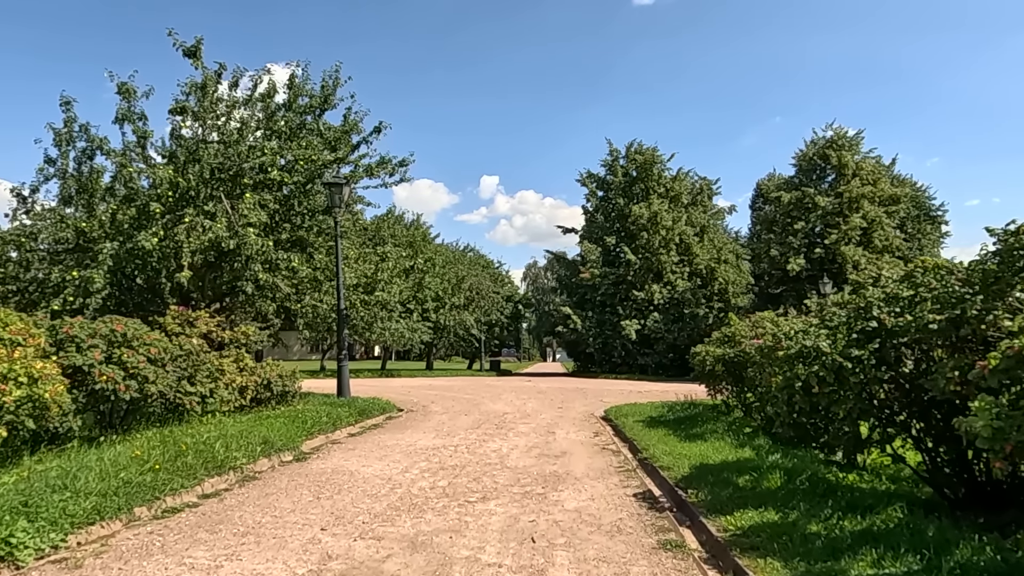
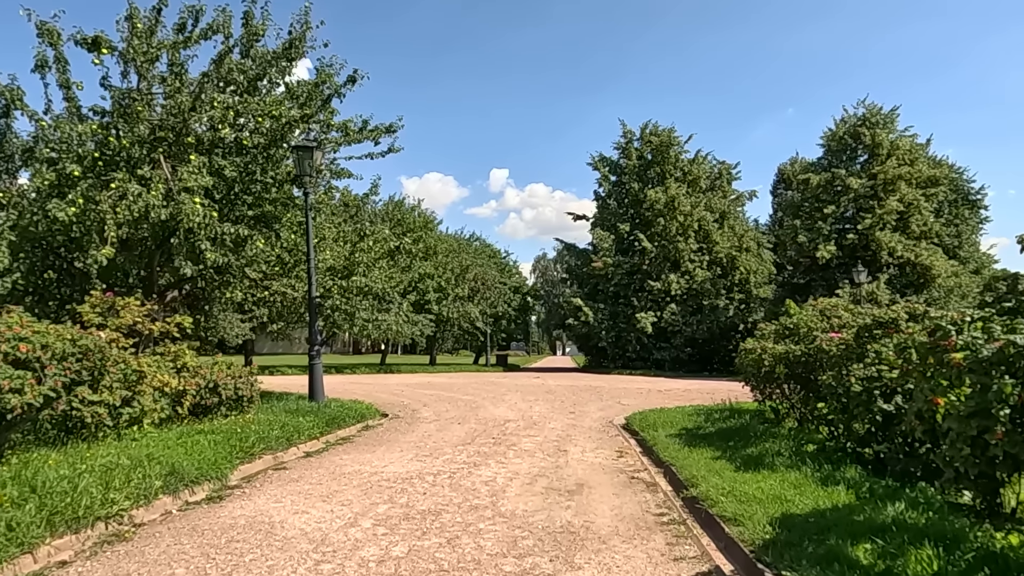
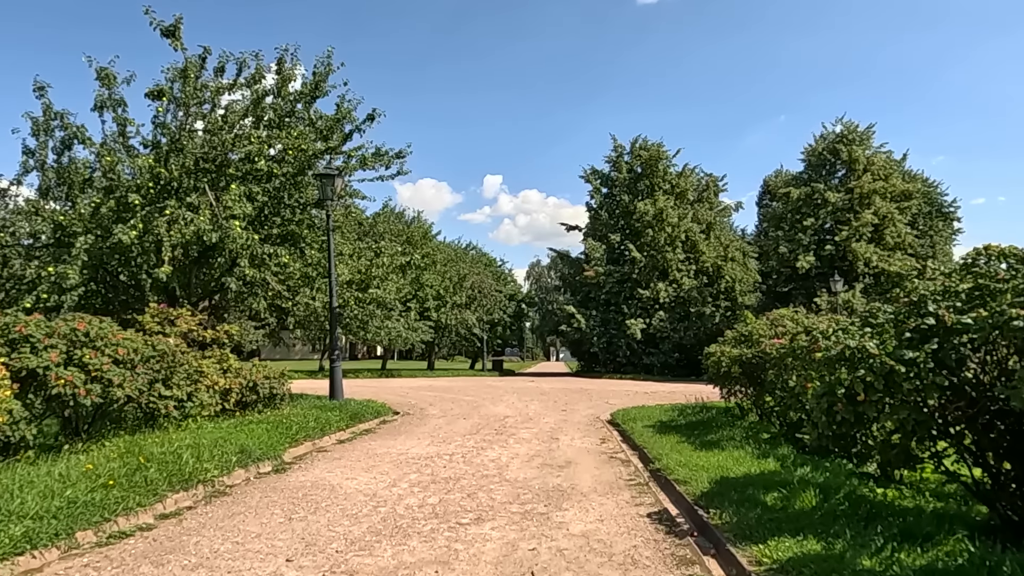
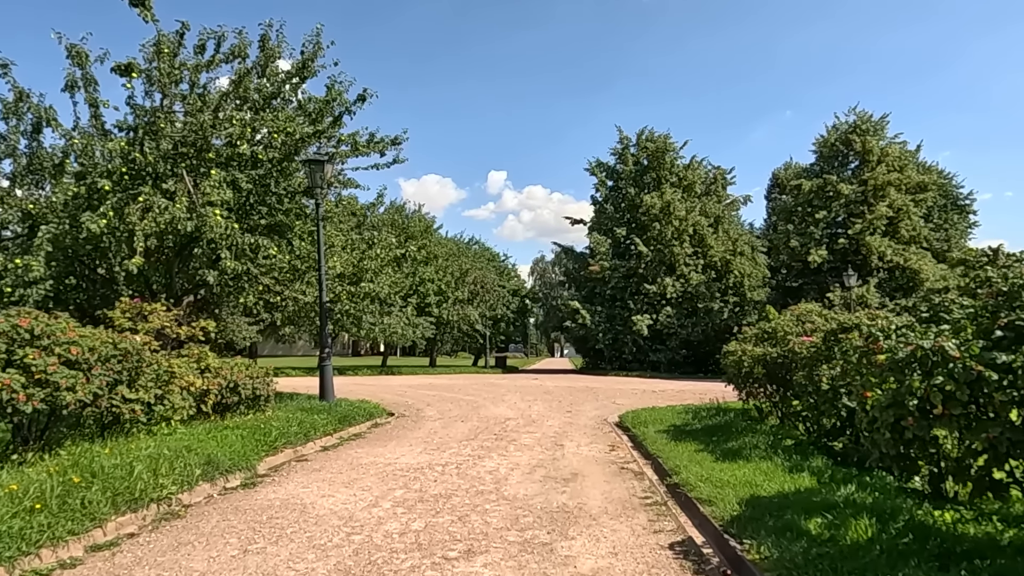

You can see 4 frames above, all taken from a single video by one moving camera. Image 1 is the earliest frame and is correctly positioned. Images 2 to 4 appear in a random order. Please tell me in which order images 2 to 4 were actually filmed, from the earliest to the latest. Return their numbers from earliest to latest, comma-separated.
3, 4, 2
